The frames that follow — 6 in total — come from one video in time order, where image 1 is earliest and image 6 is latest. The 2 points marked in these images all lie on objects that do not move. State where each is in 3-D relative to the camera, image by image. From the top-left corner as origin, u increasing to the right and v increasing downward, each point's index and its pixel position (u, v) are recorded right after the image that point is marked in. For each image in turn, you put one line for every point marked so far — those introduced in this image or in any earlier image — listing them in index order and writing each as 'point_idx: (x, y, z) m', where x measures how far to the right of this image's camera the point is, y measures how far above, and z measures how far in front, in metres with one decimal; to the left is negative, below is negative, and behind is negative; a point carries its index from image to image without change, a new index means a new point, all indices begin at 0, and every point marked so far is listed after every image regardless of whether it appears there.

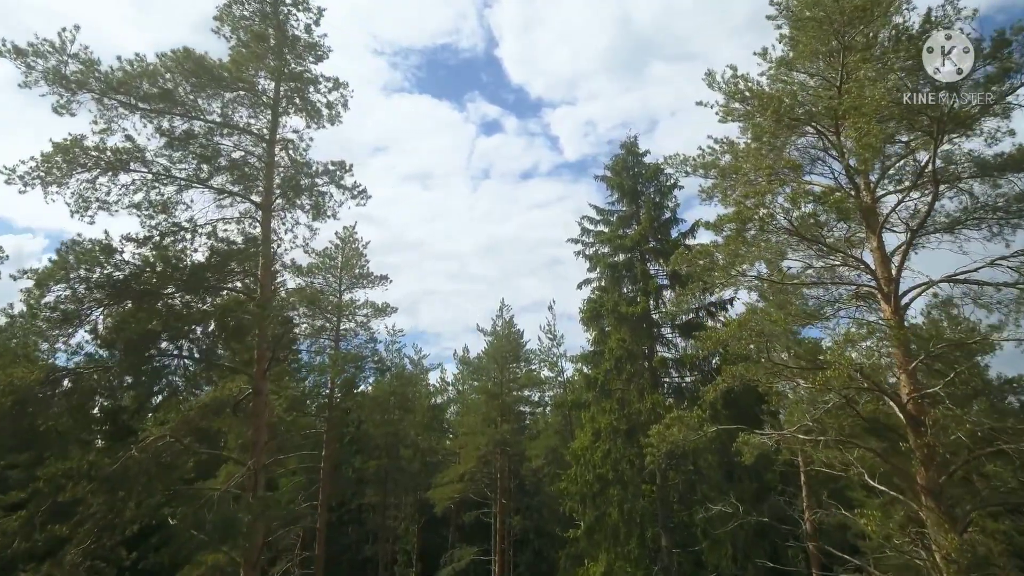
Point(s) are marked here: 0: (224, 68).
0: (-5.0, +3.9, +11.6) m
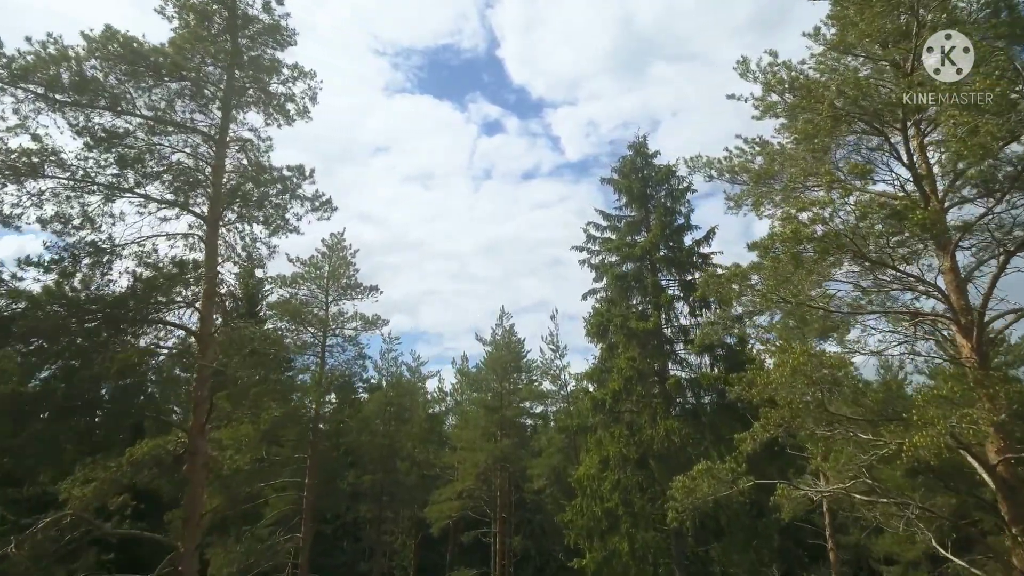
0: (-5.1, +3.4, +9.6) m
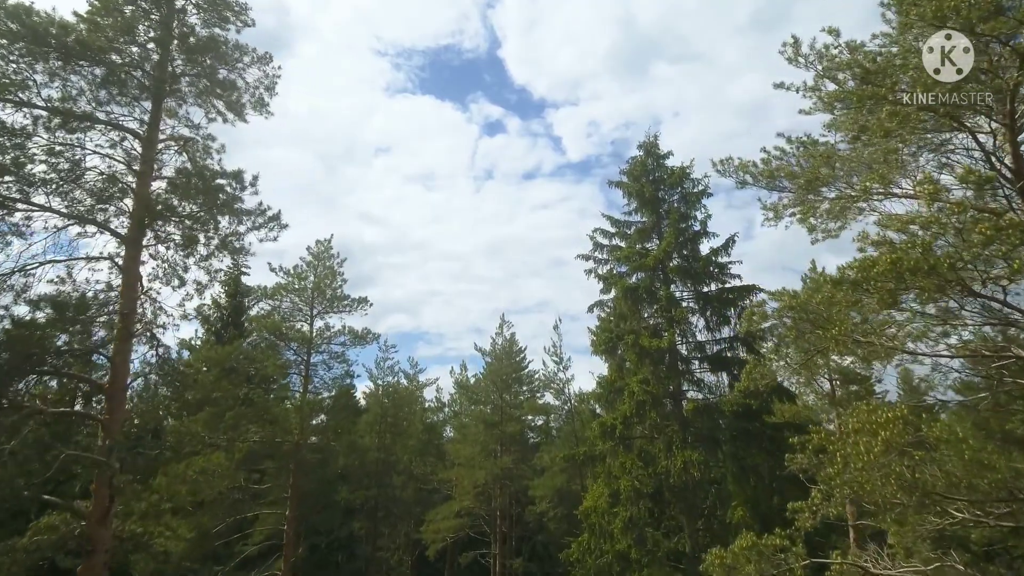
0: (-5.1, +3.0, +7.7) m
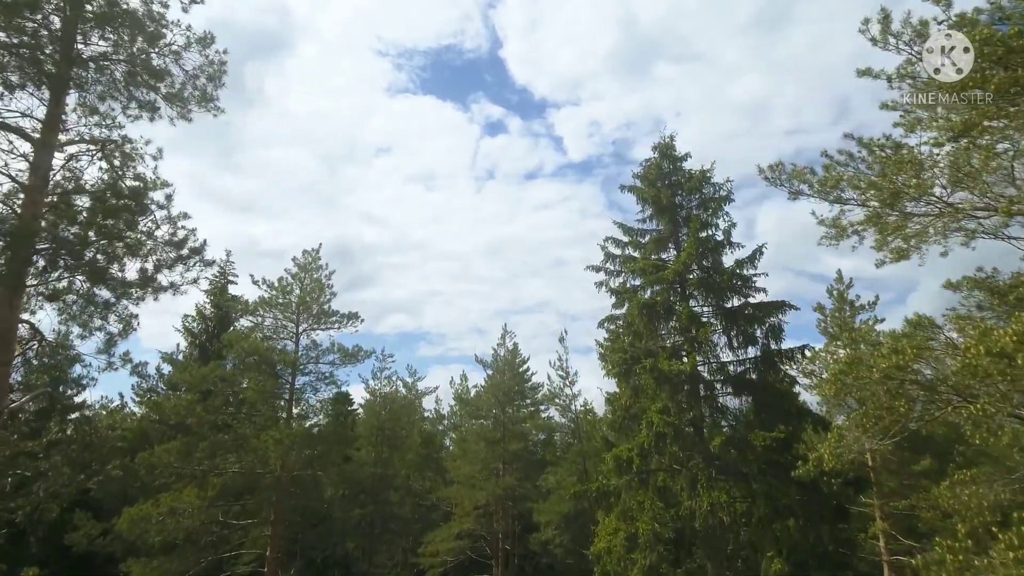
0: (-5.0, +2.5, +5.7) m
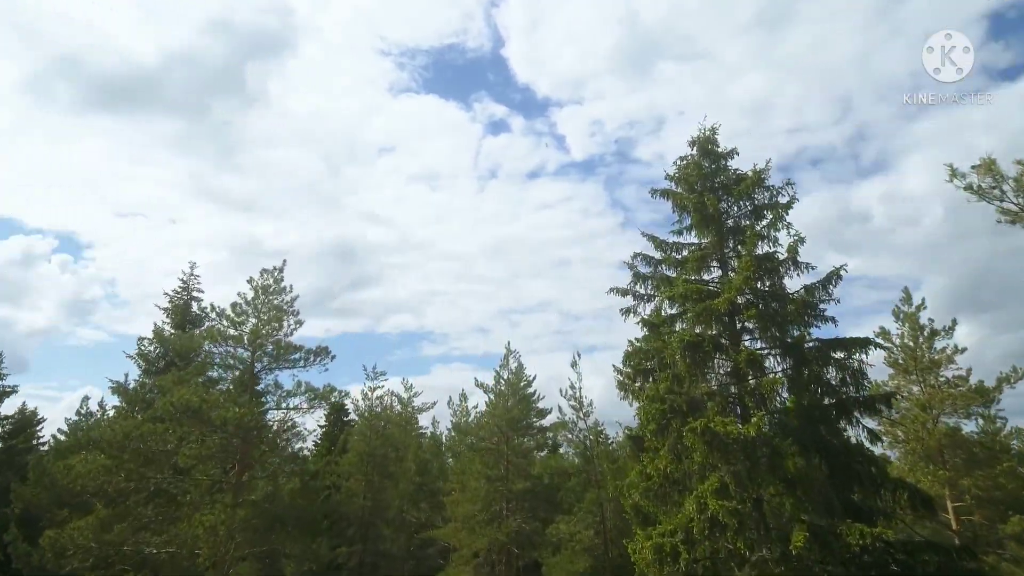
0: (-4.9, +1.8, +1.6) m
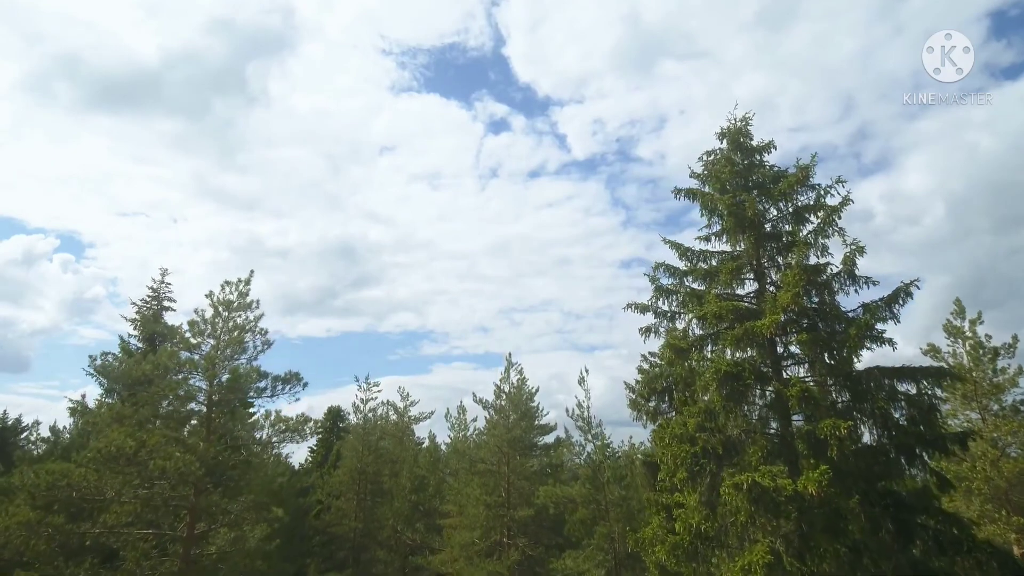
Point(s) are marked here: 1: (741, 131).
0: (-4.9, +1.4, -0.9) m
1: (+5.5, +3.8, +15.7) m
